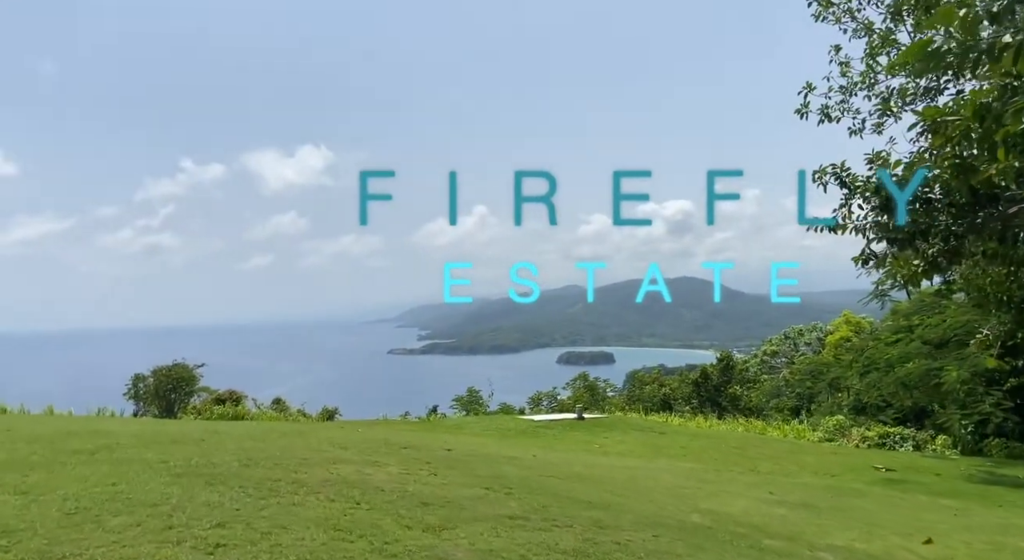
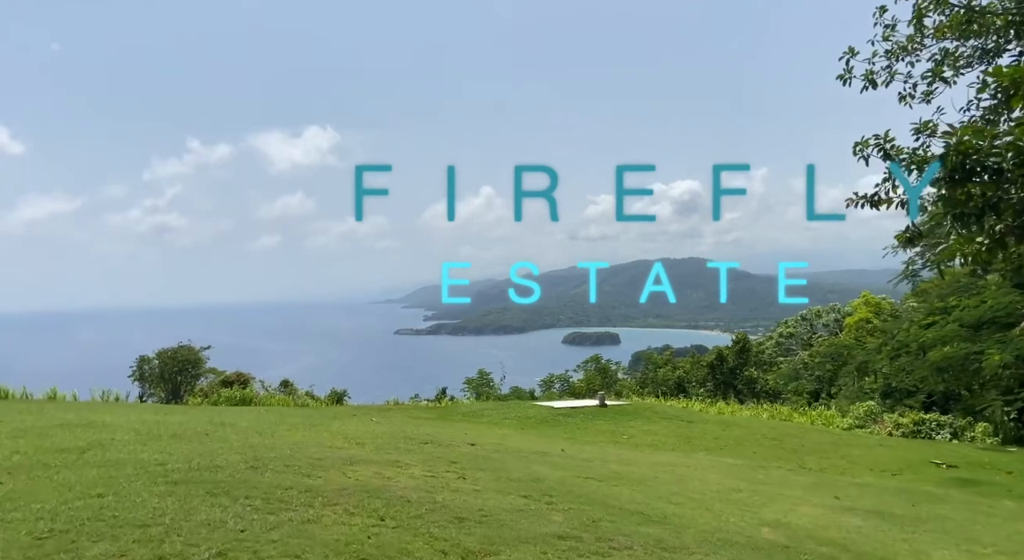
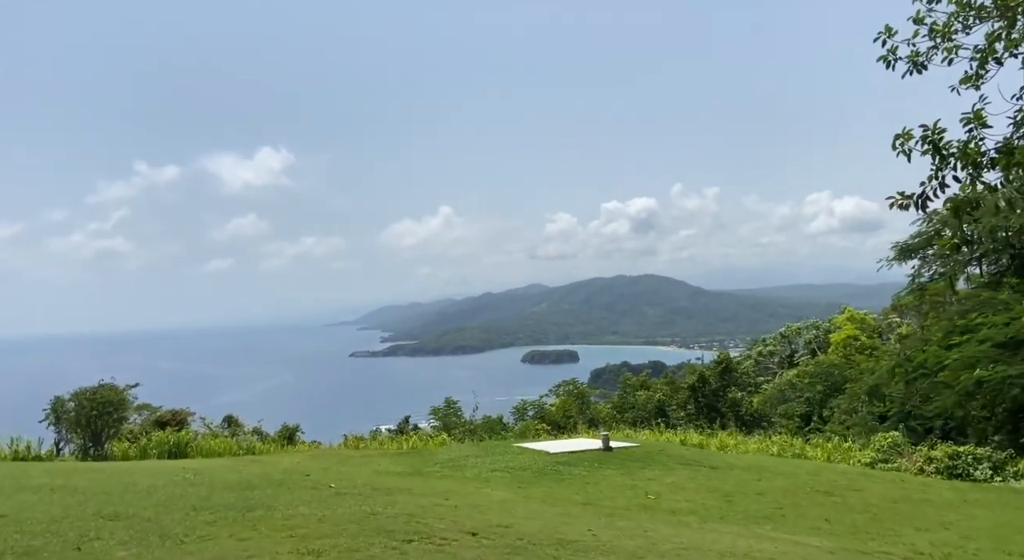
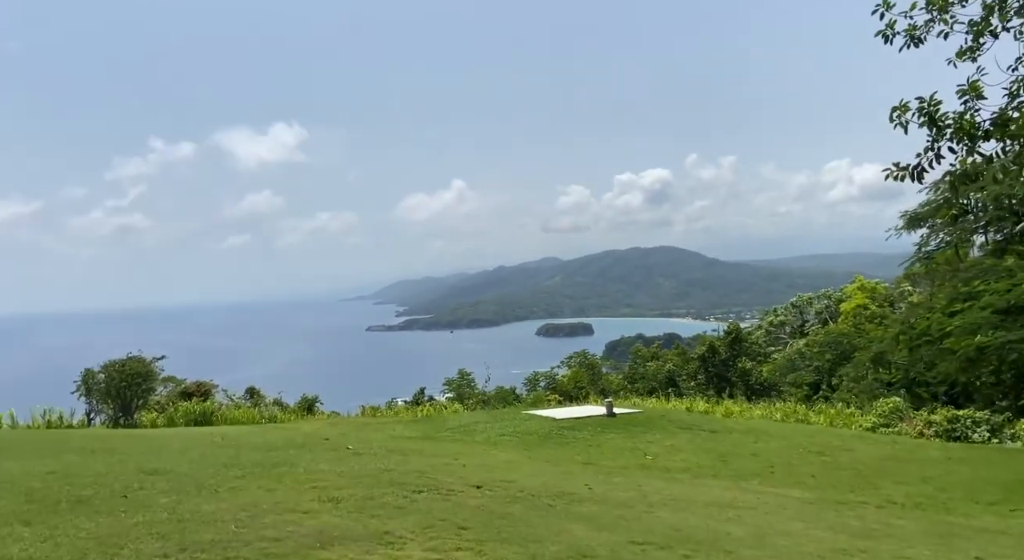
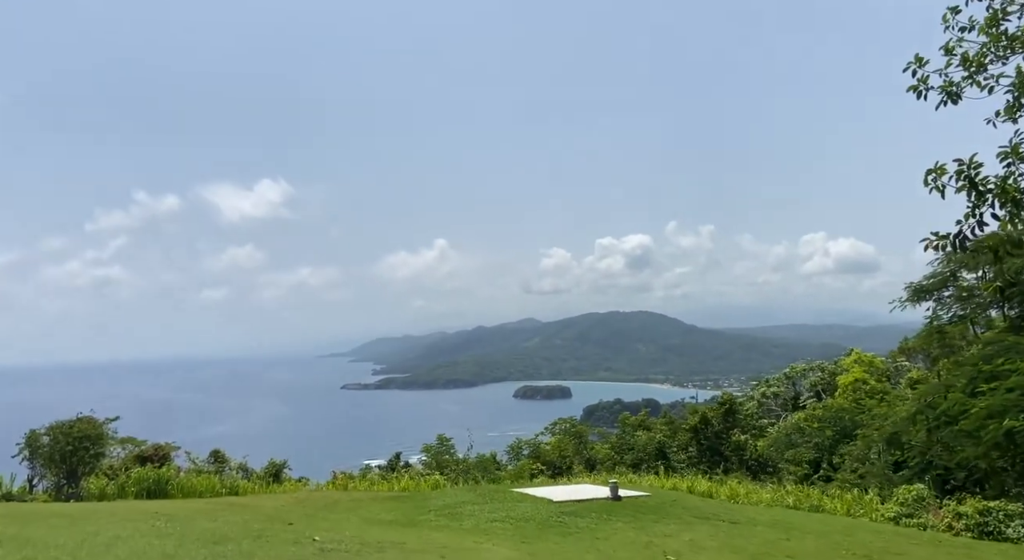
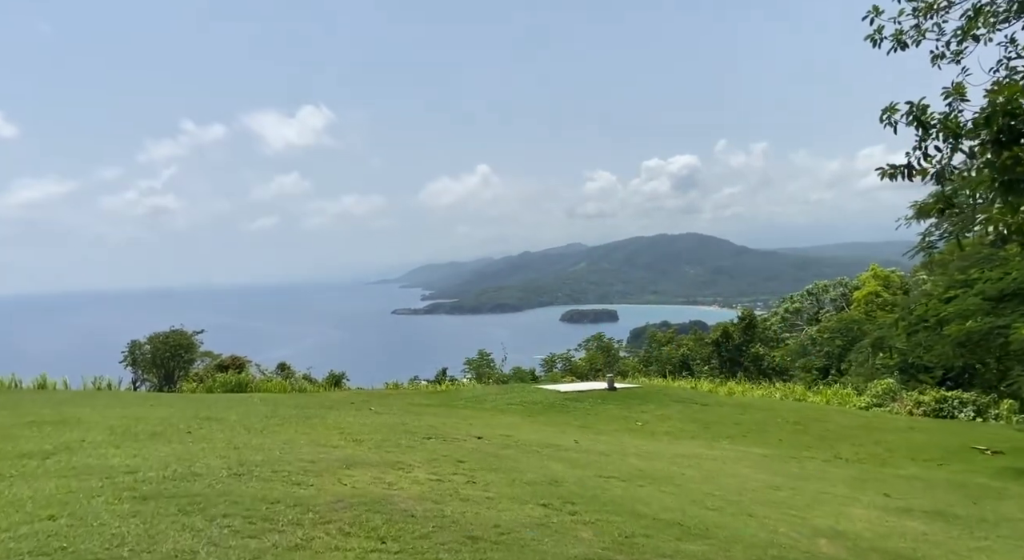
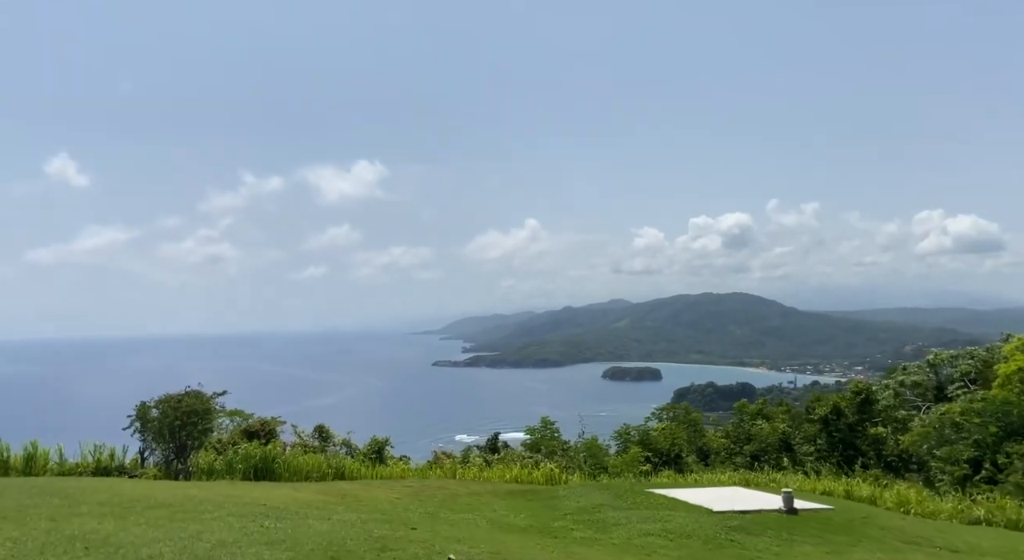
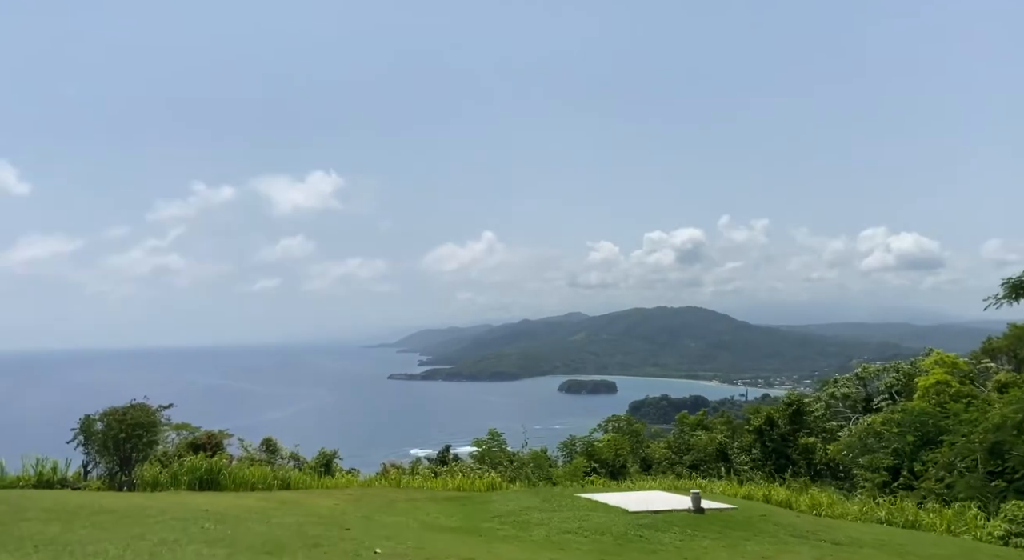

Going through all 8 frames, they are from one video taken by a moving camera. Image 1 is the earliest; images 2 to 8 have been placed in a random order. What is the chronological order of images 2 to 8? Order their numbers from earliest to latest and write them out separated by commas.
2, 6, 4, 3, 5, 8, 7
